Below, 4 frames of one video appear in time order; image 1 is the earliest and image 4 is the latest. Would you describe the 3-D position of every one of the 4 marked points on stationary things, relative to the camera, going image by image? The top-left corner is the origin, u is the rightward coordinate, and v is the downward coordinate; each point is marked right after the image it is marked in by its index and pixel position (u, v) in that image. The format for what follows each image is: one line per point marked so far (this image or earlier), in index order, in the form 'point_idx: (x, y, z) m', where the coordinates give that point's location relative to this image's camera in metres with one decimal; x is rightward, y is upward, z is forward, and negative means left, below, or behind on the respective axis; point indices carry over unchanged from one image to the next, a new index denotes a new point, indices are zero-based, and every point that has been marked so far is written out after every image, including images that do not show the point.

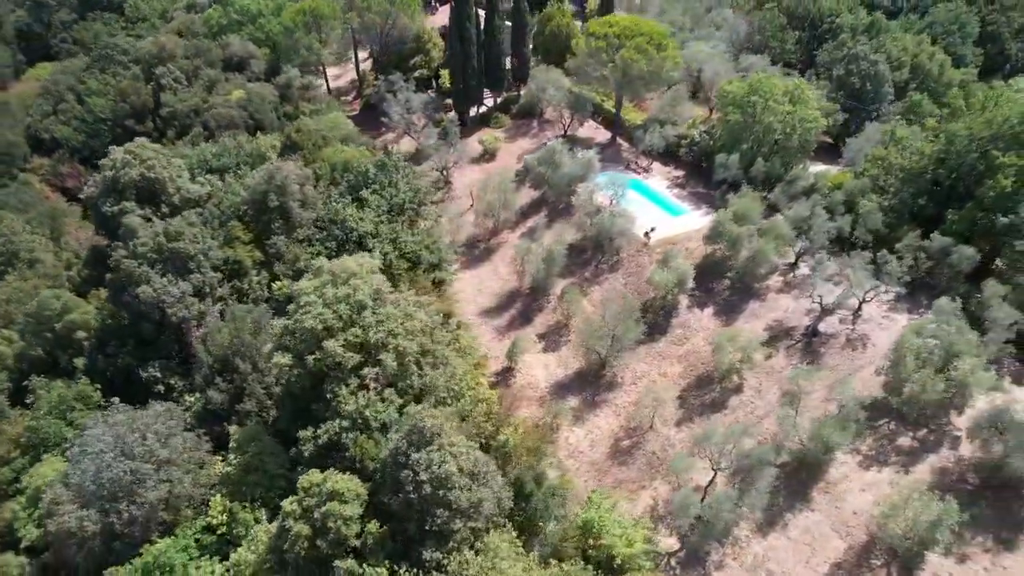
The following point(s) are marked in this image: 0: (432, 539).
0: (-2.5, -7.5, +18.7) m
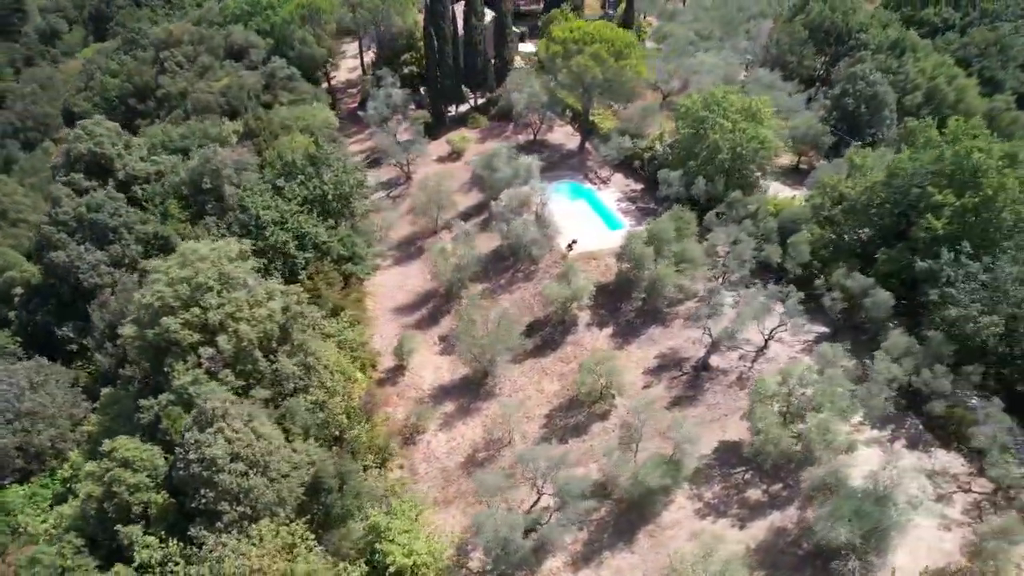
0: (-9.6, -7.1, +19.3) m
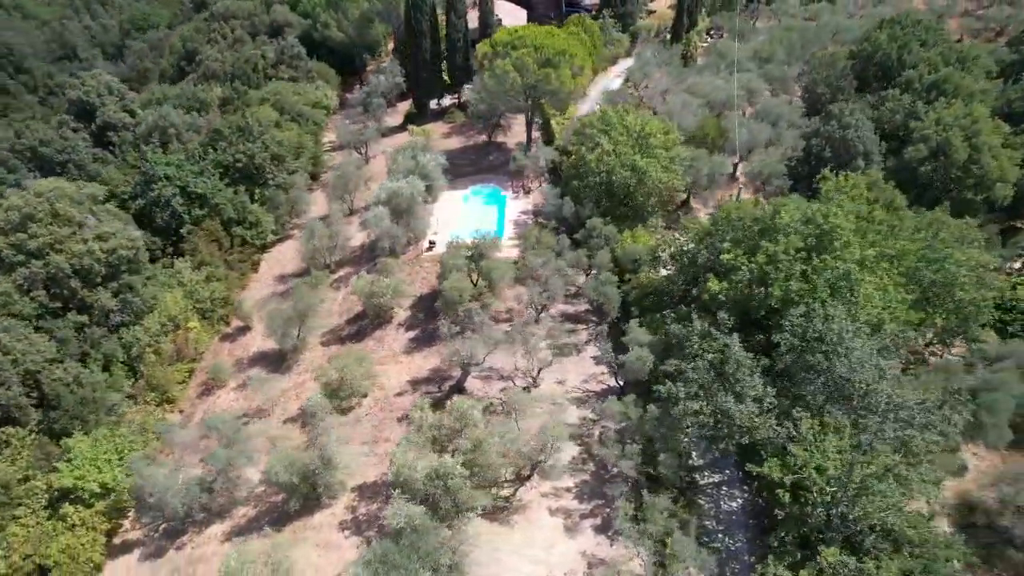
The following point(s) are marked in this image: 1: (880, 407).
0: (-21.4, -4.2, +23.2) m
1: (+10.4, -3.4, +17.8) m
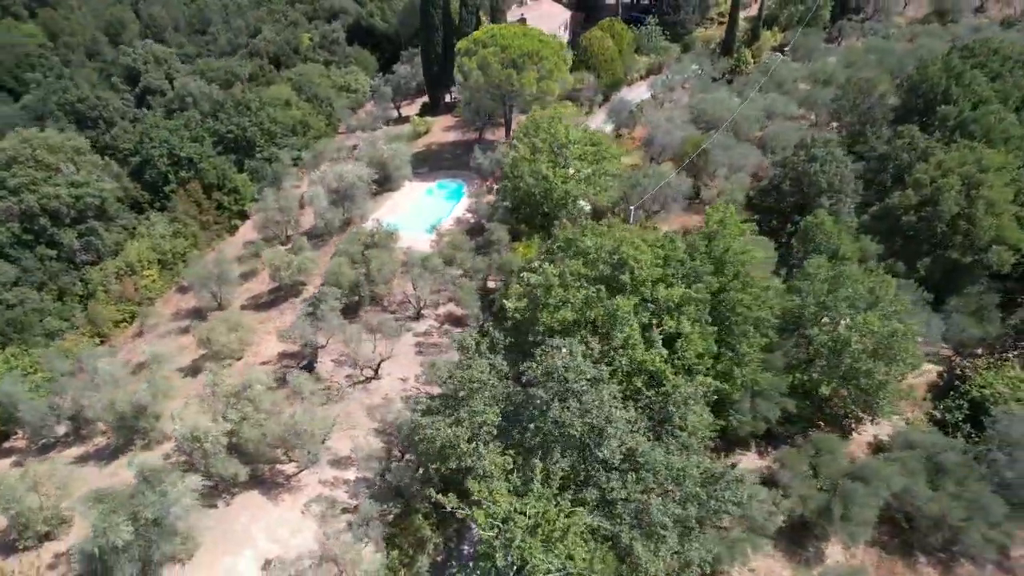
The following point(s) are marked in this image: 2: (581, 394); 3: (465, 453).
0: (-27.5, -0.5, +28.0) m
1: (+2.4, -4.4, +16.1) m
2: (+1.8, -2.8, +16.5) m
3: (-1.2, -4.4, +16.8) m
